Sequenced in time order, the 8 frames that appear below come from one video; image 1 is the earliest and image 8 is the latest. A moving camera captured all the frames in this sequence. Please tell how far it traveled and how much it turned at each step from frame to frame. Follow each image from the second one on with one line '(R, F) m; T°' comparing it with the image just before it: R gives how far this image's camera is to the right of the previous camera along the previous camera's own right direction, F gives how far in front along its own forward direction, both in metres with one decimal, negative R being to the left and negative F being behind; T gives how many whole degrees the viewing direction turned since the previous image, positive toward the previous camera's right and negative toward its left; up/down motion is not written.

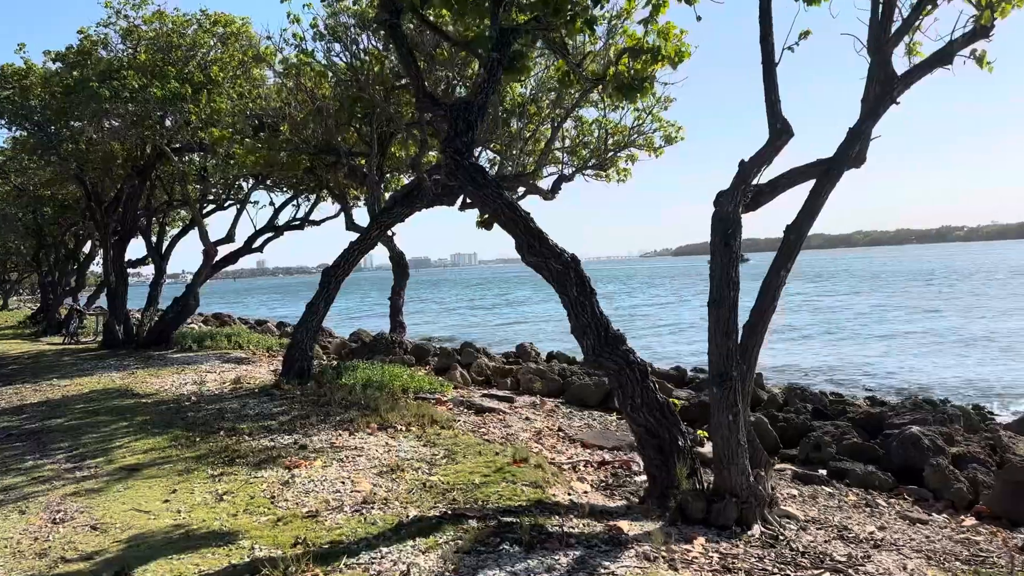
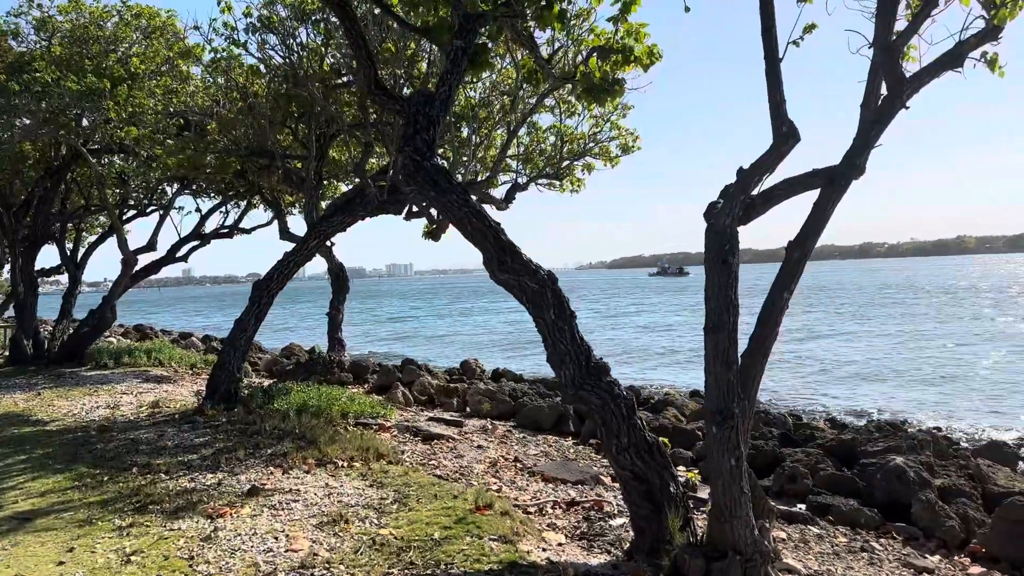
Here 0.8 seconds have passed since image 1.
(-0.2, +0.8) m; +4°
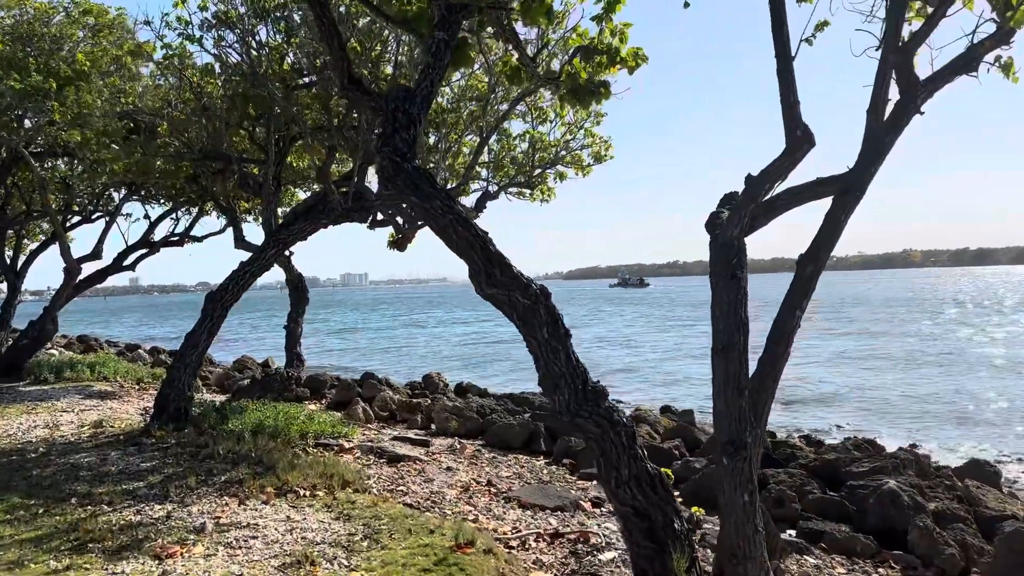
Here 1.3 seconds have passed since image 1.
(-0.2, +0.5) m; +3°
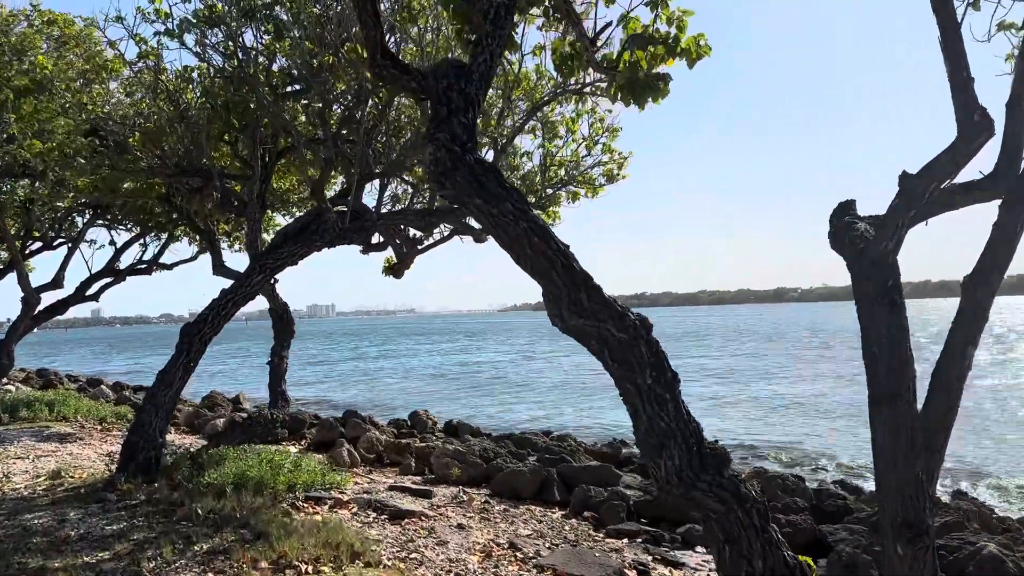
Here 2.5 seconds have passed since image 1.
(-0.5, +1.1) m; +2°
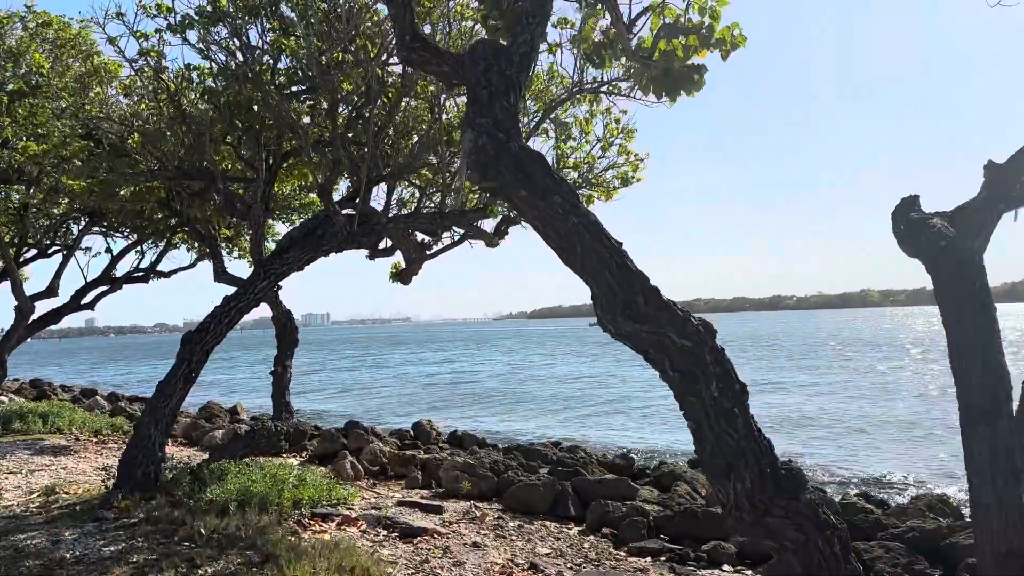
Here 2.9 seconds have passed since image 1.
(-0.2, +0.4) m; 0°
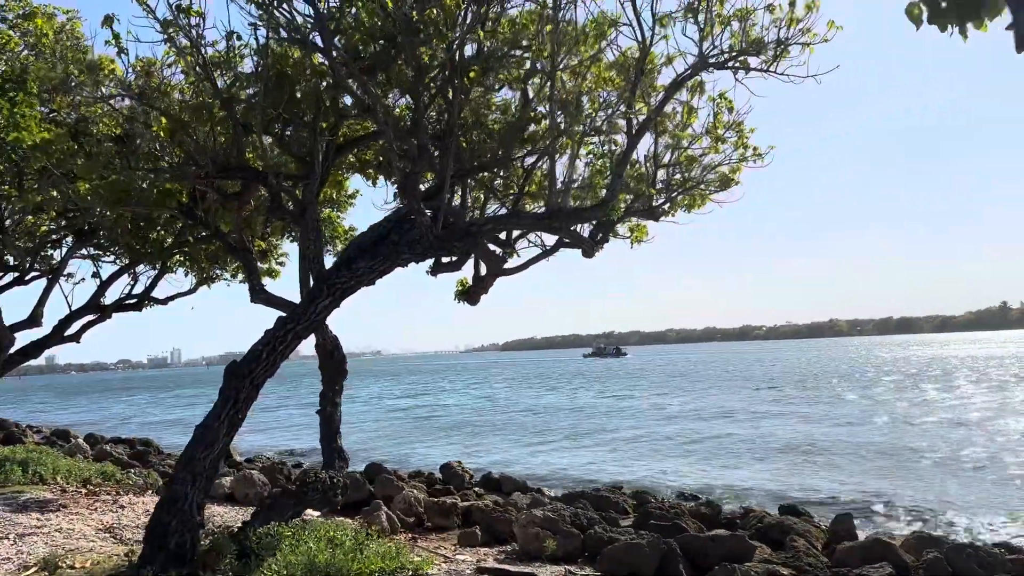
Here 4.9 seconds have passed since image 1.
(-1.3, +1.6) m; +2°
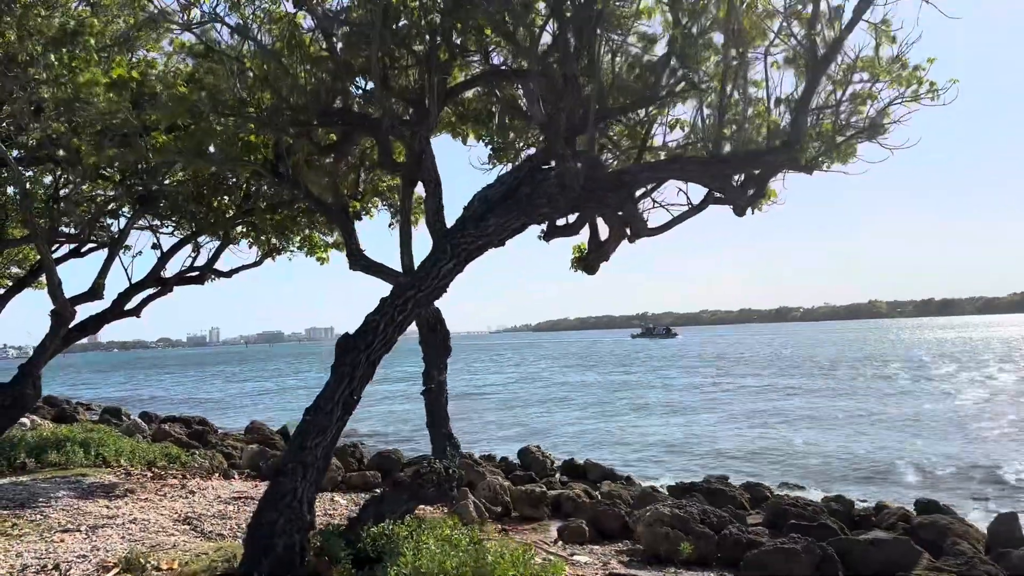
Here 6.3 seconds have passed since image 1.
(-0.9, +1.1) m; -2°
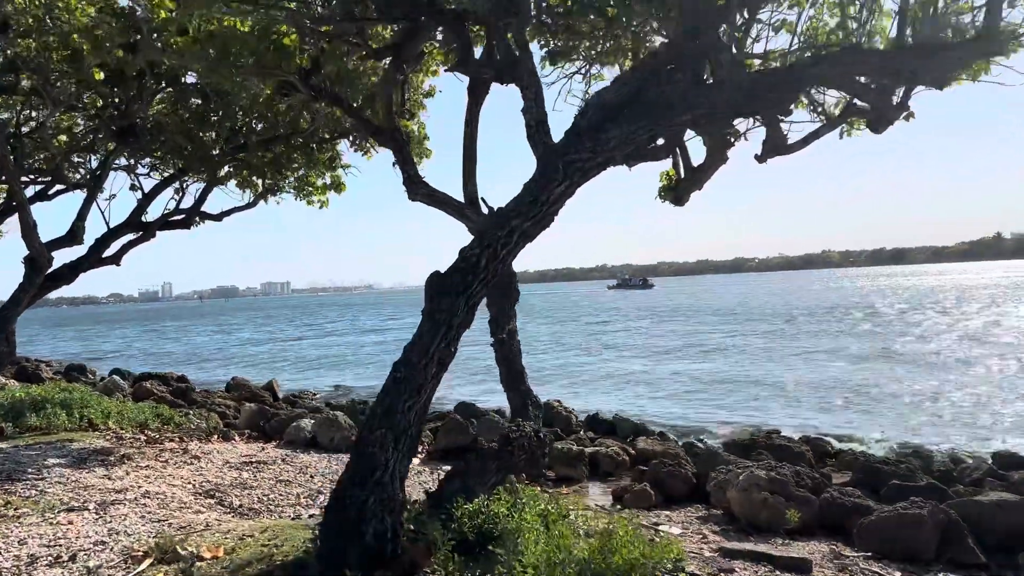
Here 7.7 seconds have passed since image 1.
(-1.0, +1.1) m; +3°
